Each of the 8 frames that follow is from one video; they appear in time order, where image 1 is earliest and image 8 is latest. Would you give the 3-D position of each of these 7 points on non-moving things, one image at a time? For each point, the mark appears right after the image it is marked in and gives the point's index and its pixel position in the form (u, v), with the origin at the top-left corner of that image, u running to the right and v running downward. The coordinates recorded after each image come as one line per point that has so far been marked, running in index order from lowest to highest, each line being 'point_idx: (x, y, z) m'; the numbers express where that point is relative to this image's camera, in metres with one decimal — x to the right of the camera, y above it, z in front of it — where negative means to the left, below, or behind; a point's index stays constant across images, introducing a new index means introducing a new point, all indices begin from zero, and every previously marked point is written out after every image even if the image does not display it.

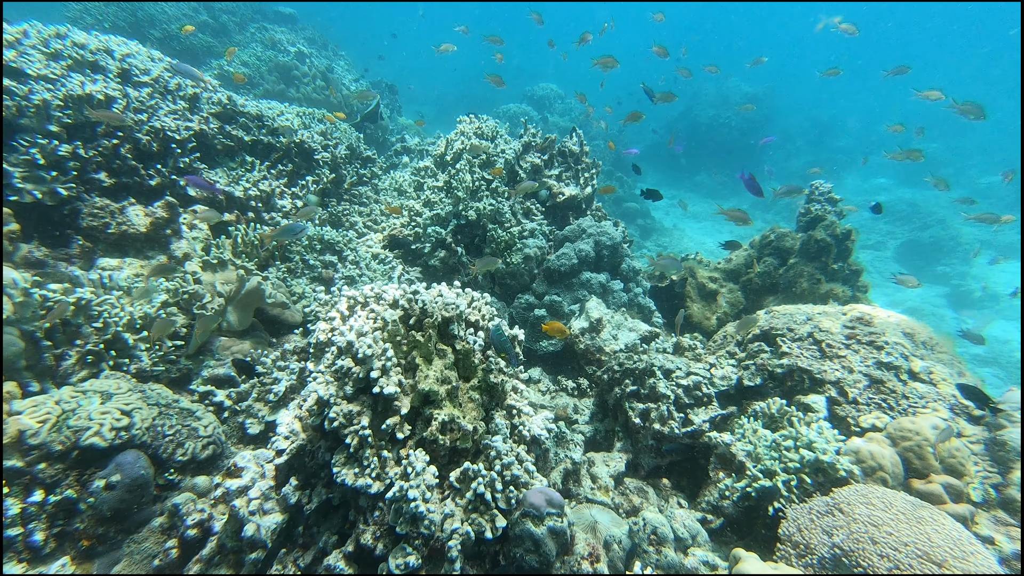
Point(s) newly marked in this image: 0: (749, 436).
0: (+1.6, -1.0, +3.1) m
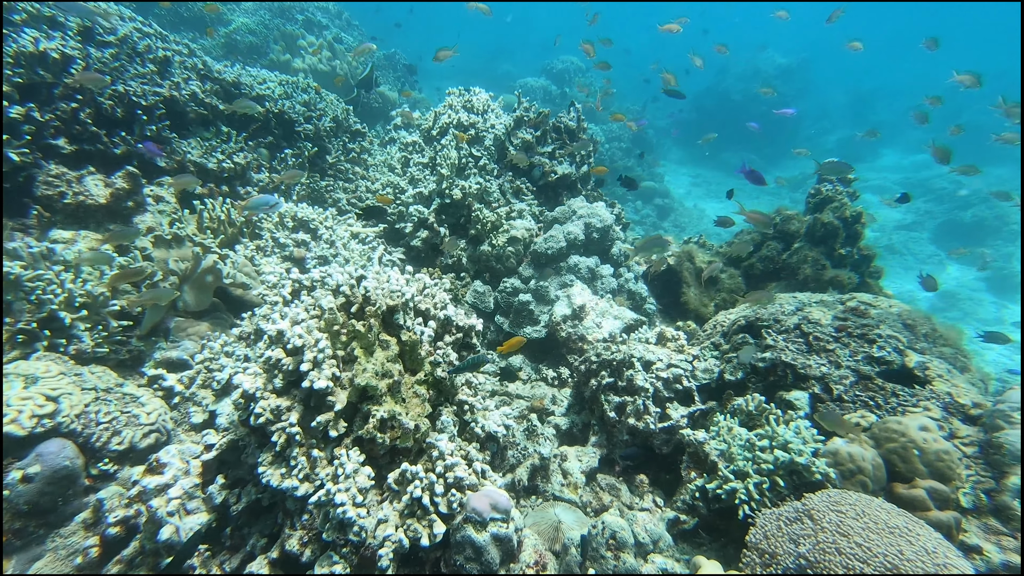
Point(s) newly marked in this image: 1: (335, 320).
0: (+1.4, -1.0, +3.0) m
1: (-0.8, -0.1, +2.1) m
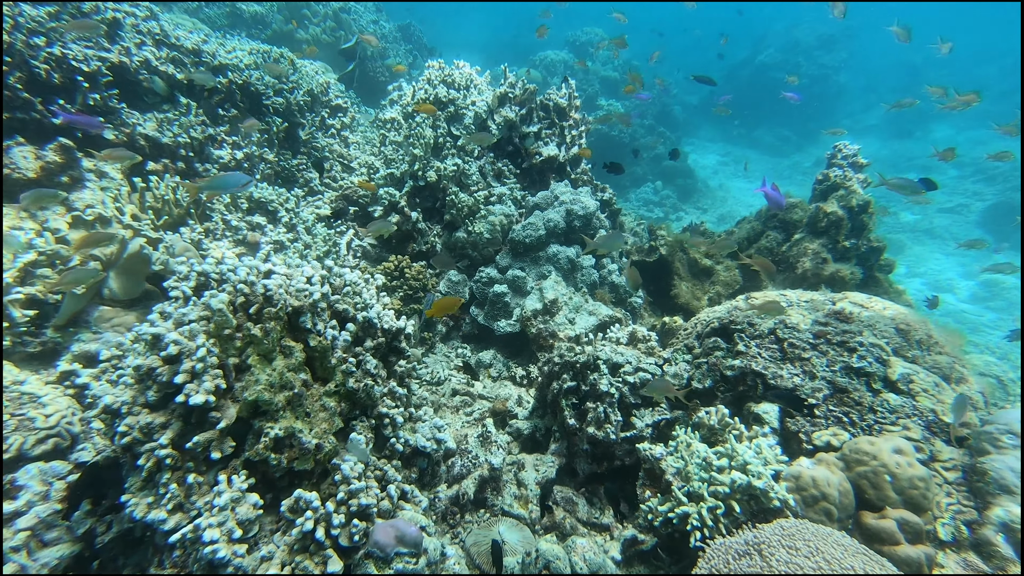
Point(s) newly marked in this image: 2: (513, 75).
0: (+1.0, -1.0, +2.8) m
1: (-1.2, -0.1, +1.8) m
2: (0.0, +3.9, +8.0) m
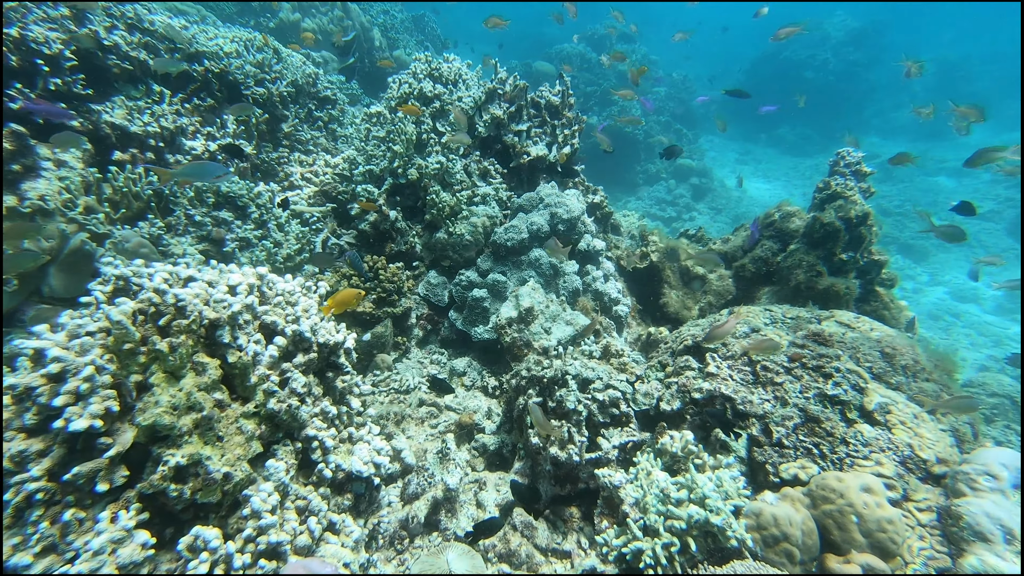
0: (+0.8, -1.1, +2.6) m
1: (-1.4, -0.2, +1.7) m
2: (-0.1, +3.9, +7.8) m
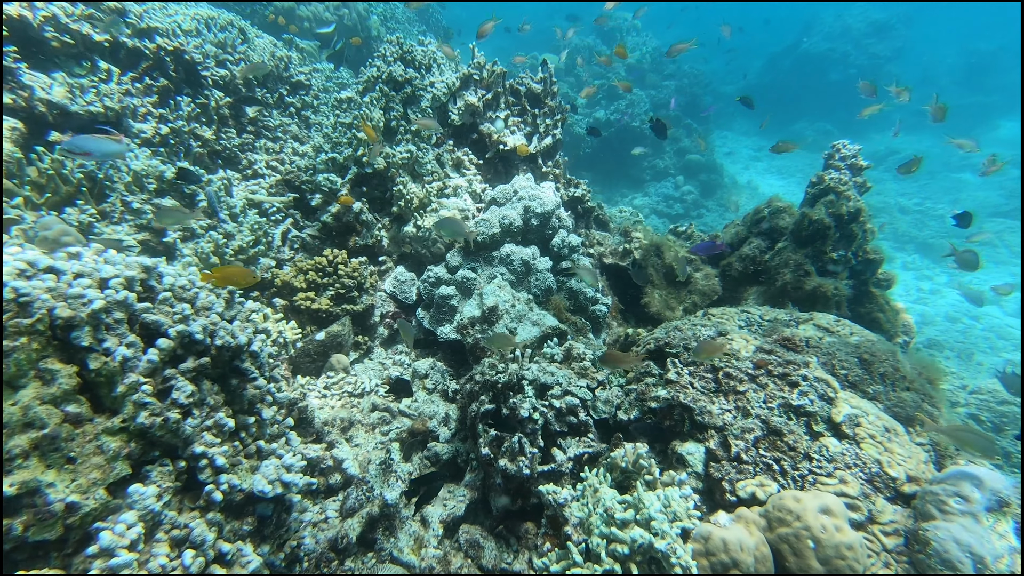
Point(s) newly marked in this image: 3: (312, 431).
0: (+0.4, -1.1, +2.4) m
1: (-1.7, -0.2, +1.4) m
2: (-0.5, +3.9, +7.5) m
3: (-1.6, -1.1, +3.5) m
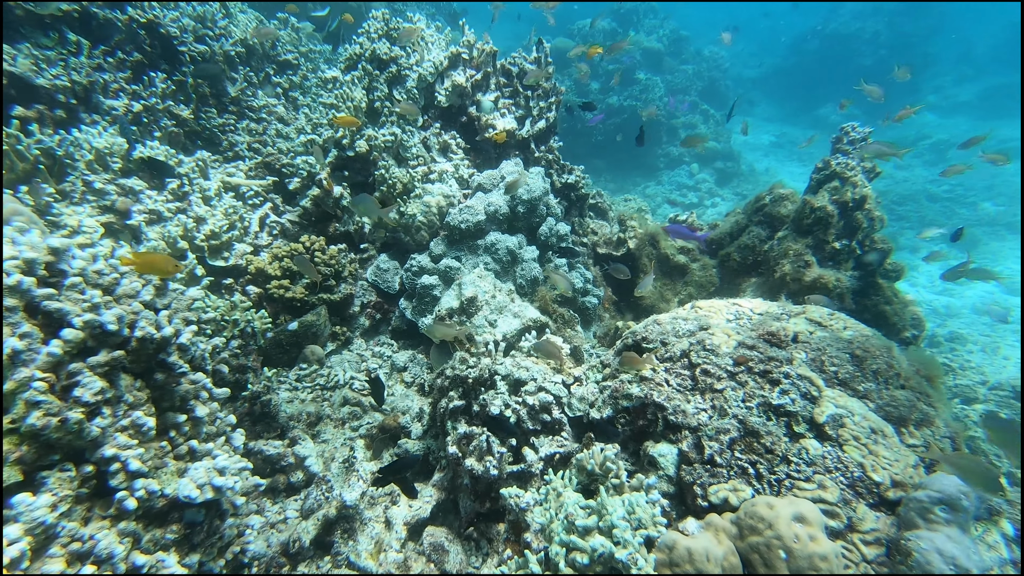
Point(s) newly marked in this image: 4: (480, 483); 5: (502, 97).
0: (+0.2, -1.1, +2.3) m
1: (-1.9, -0.1, +1.2) m
2: (-0.6, +4.1, +7.3) m
3: (-1.8, -1.0, +3.3) m
4: (-0.2, -1.2, +2.8) m
5: (-0.2, +2.9, +6.9) m
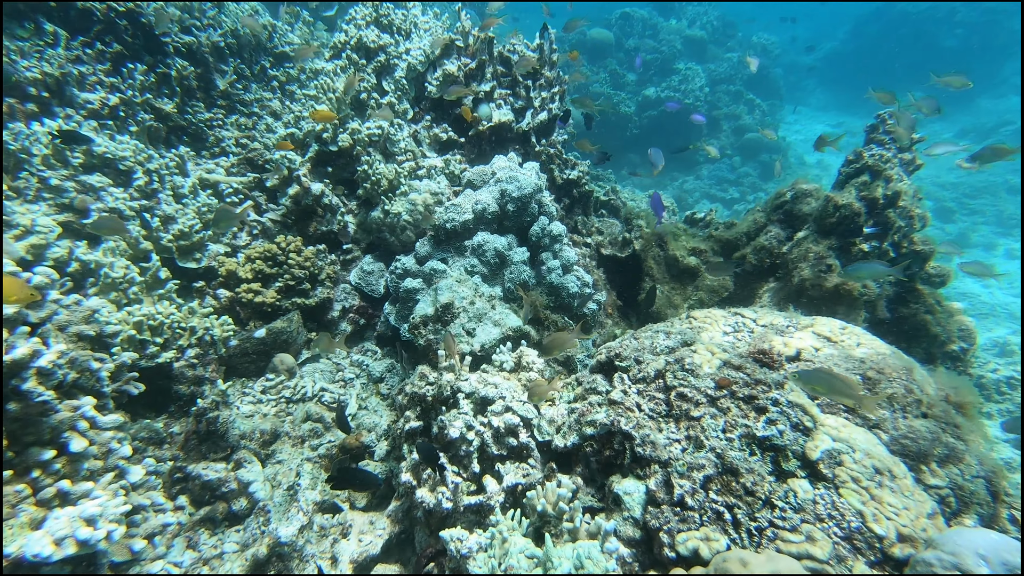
0: (0.0, -1.1, +2.0) m
1: (-2.2, -0.2, +1.0) m
2: (-0.7, +4.1, +6.9) m
3: (-2.0, -1.1, +3.1) m
4: (-0.4, -1.3, +2.5) m
5: (-0.2, +2.9, +6.5) m
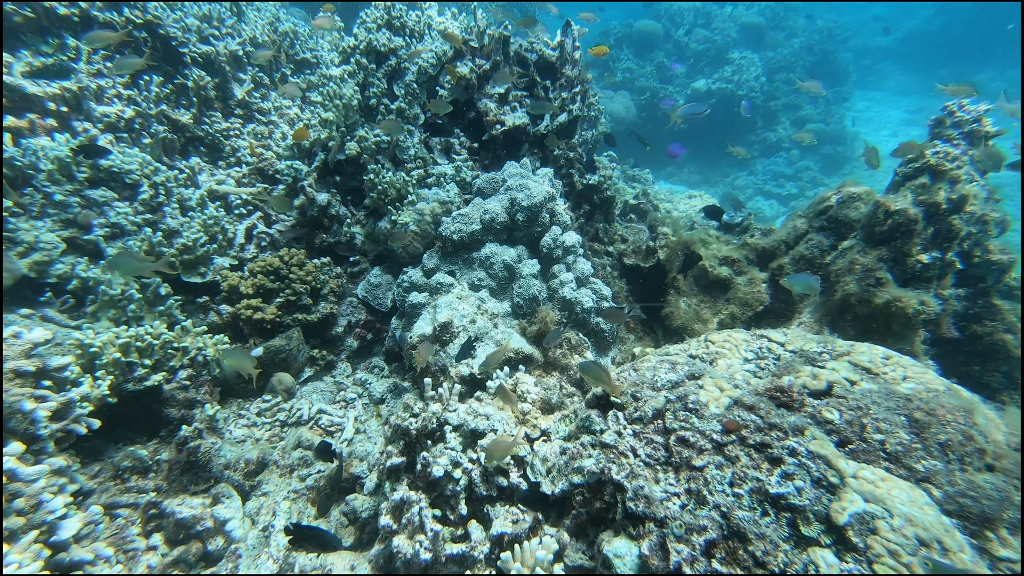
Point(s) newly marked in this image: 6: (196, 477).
0: (-0.2, -1.3, +1.7) m
1: (-2.4, -0.3, +0.9) m
2: (-0.4, +3.9, +6.7) m
3: (-2.0, -1.2, +3.0) m
4: (-0.5, -1.4, +2.2) m
5: (0.0, +2.8, +6.3) m
6: (-2.1, -1.2, +3.0) m
